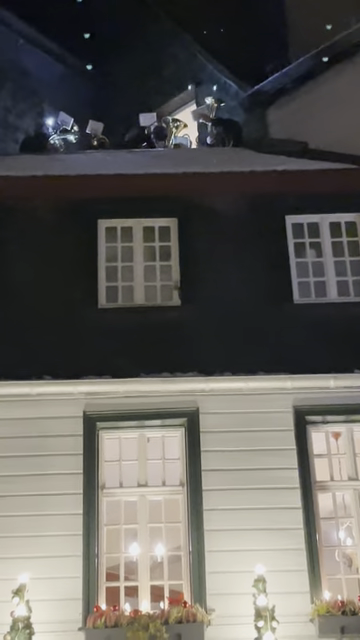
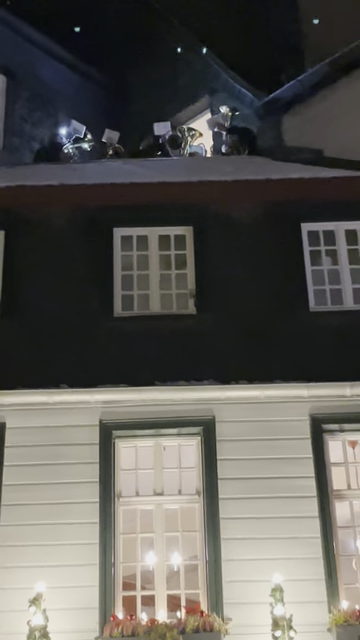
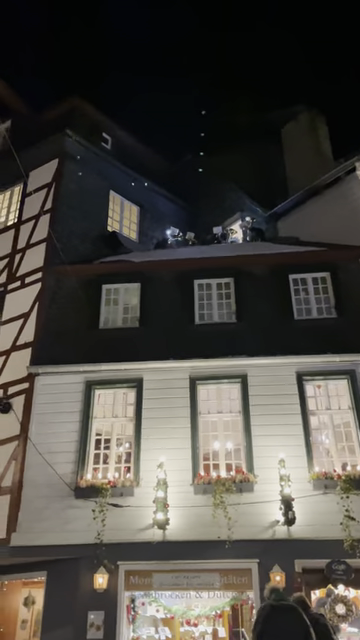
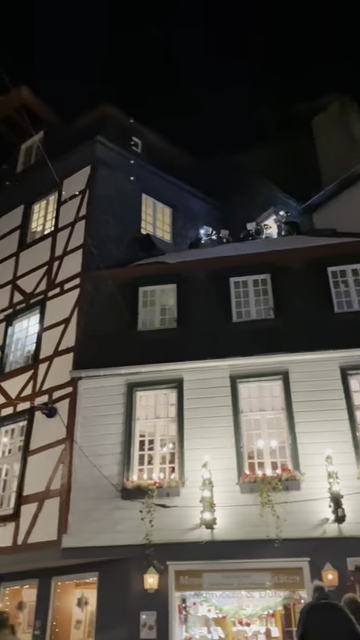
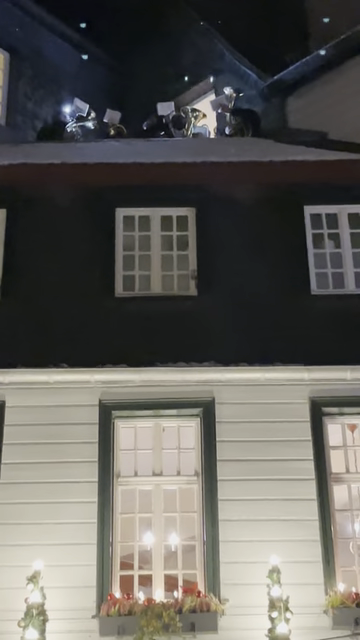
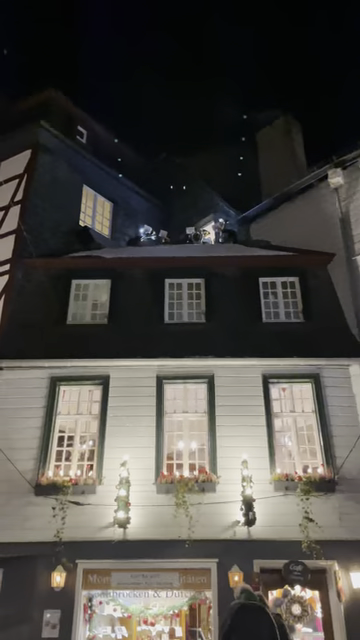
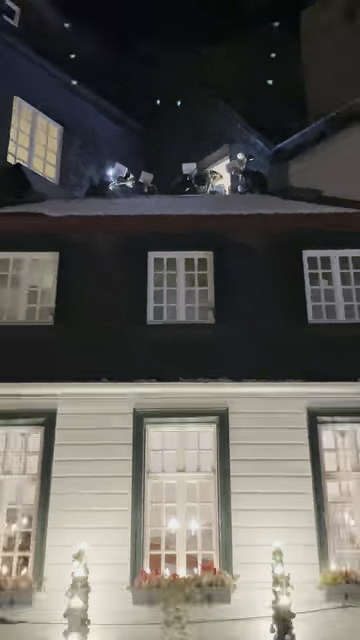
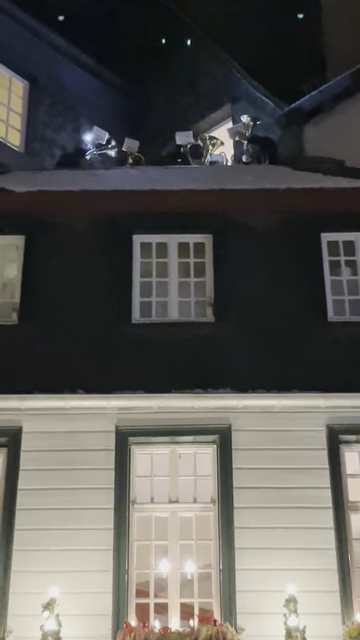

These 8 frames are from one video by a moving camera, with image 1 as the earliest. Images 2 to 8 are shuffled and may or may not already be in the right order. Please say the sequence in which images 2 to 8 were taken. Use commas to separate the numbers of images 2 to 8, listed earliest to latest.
2, 5, 8, 7, 6, 3, 4
